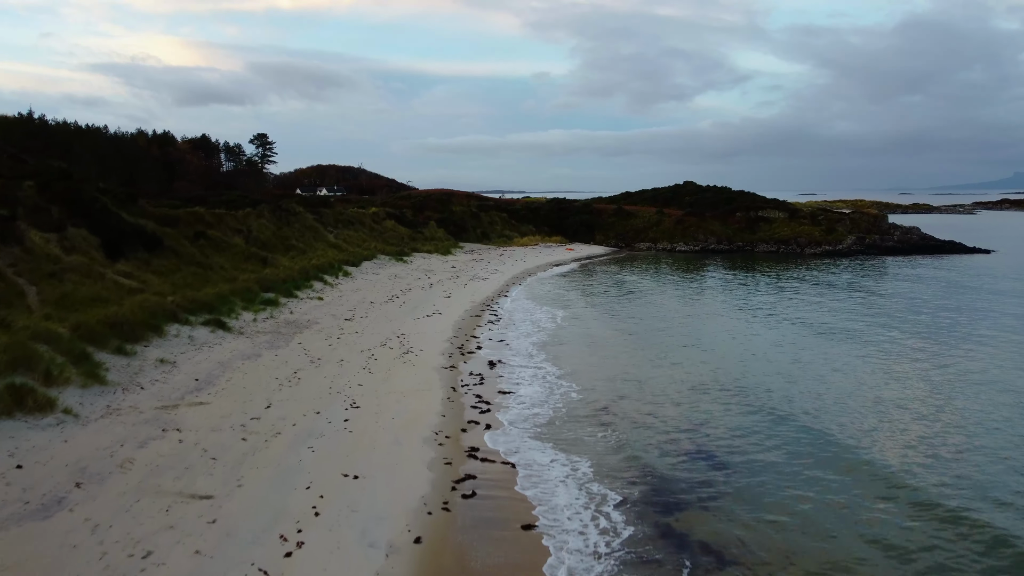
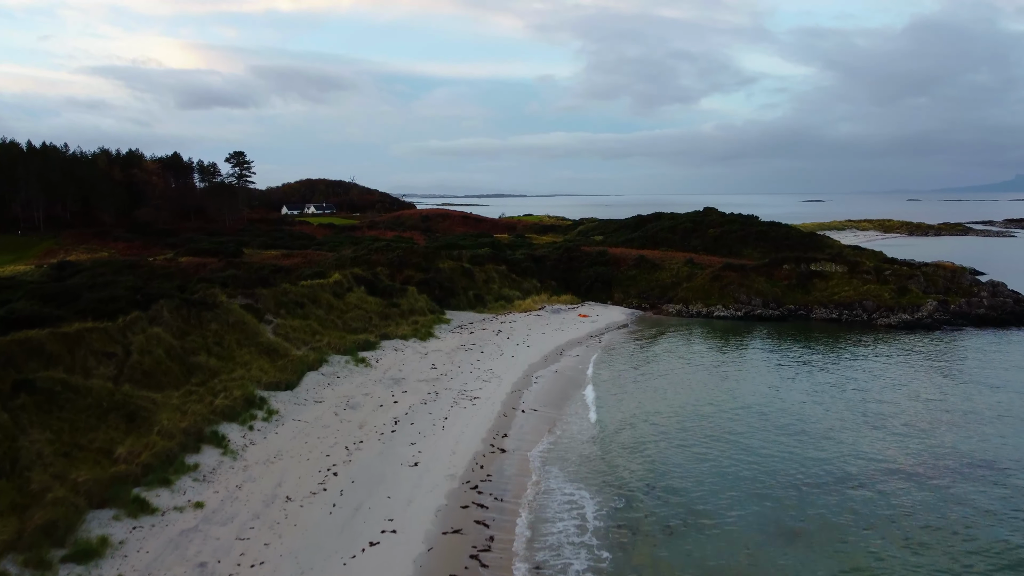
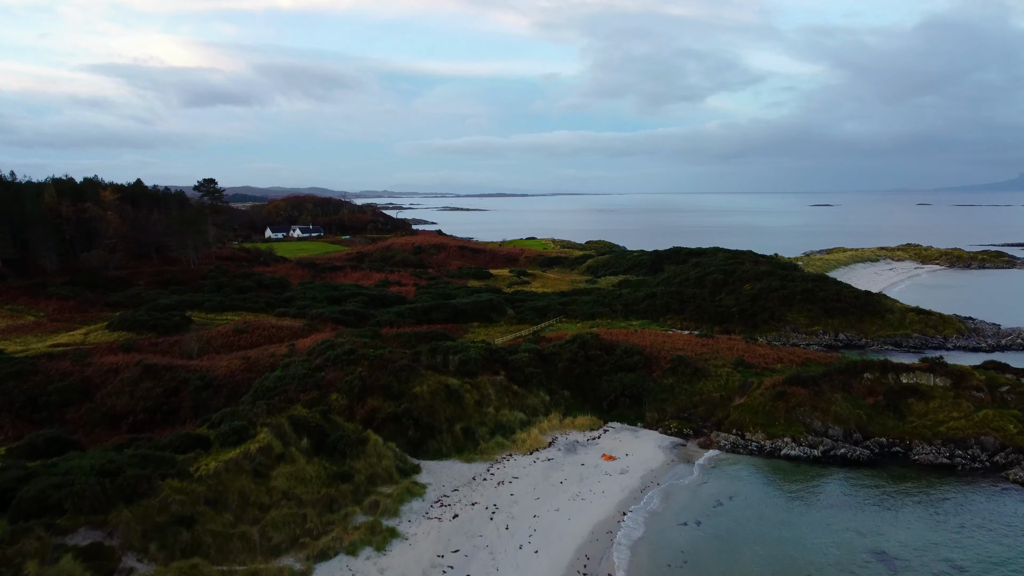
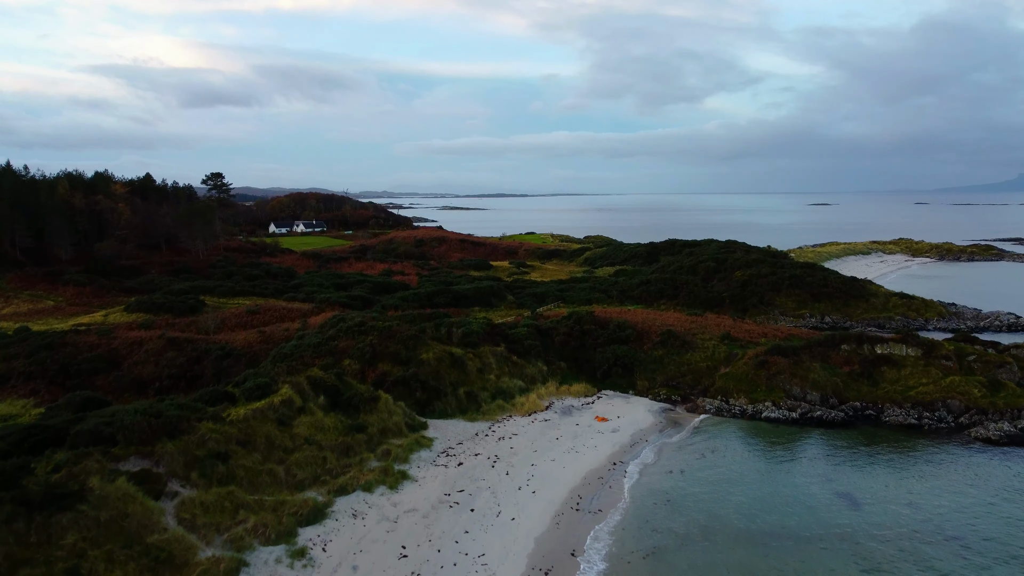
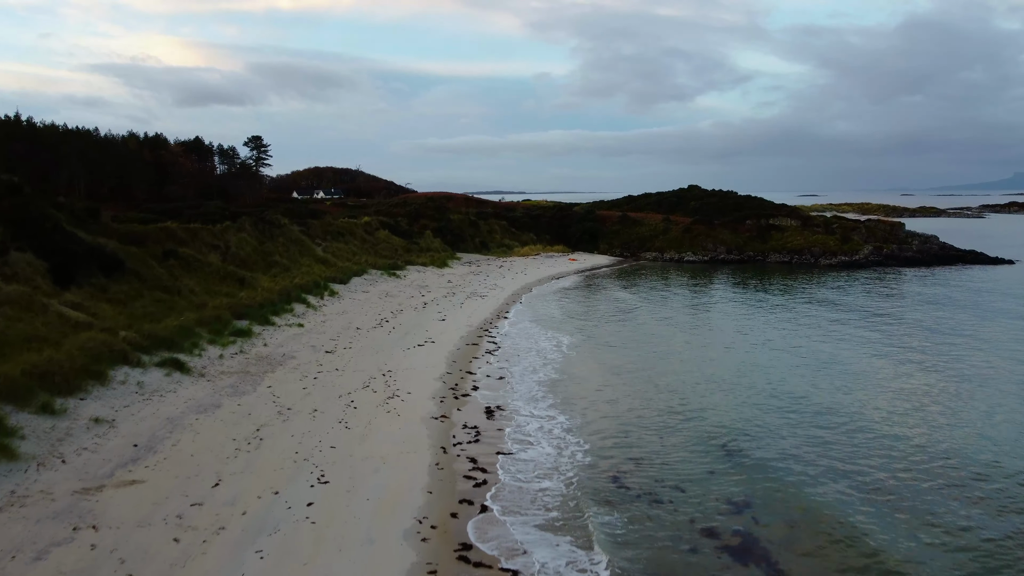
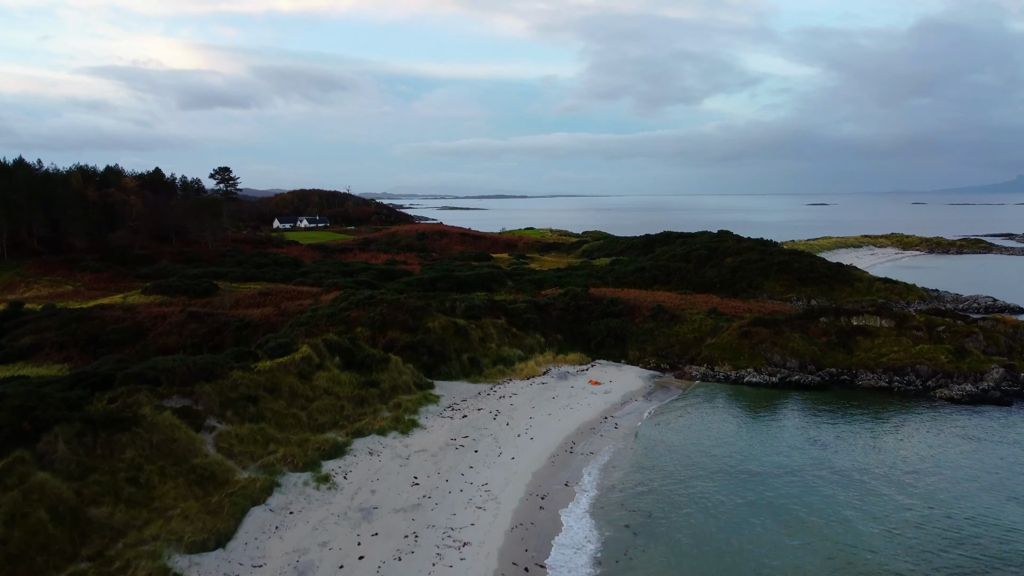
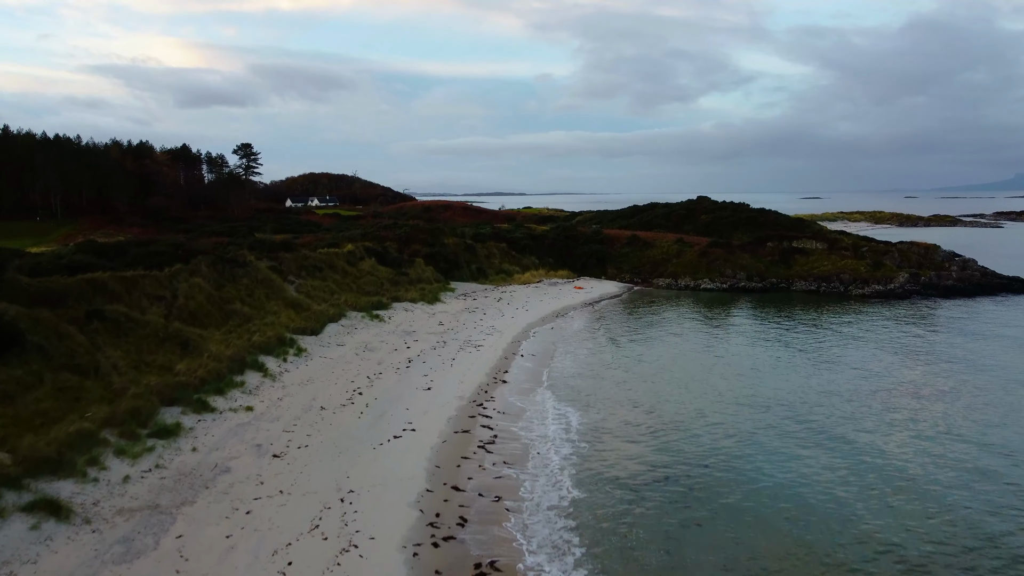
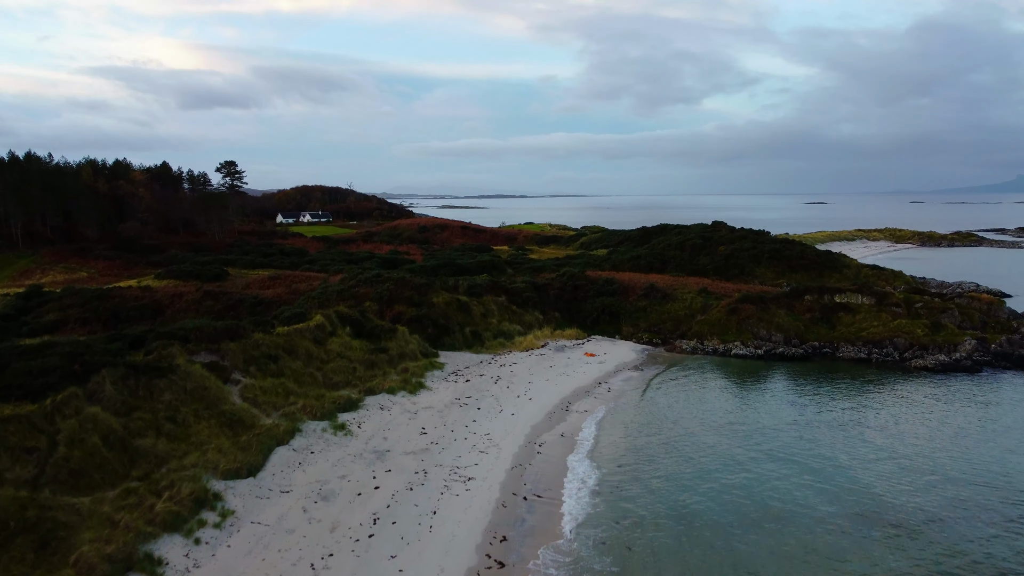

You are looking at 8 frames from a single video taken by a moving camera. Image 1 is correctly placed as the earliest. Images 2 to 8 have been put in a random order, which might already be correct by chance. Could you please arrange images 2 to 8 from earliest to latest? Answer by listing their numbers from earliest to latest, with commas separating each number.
5, 7, 2, 8, 6, 4, 3
